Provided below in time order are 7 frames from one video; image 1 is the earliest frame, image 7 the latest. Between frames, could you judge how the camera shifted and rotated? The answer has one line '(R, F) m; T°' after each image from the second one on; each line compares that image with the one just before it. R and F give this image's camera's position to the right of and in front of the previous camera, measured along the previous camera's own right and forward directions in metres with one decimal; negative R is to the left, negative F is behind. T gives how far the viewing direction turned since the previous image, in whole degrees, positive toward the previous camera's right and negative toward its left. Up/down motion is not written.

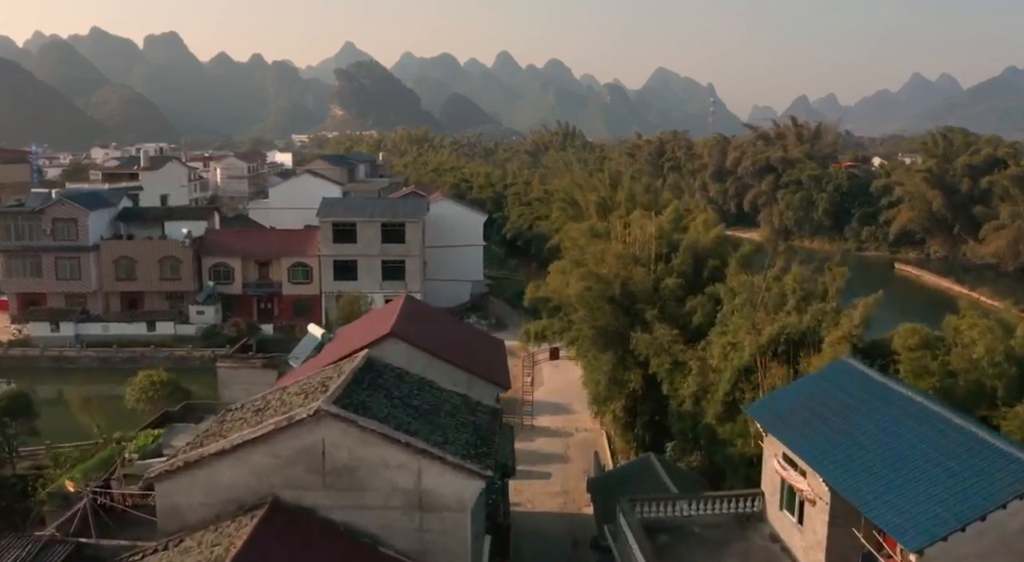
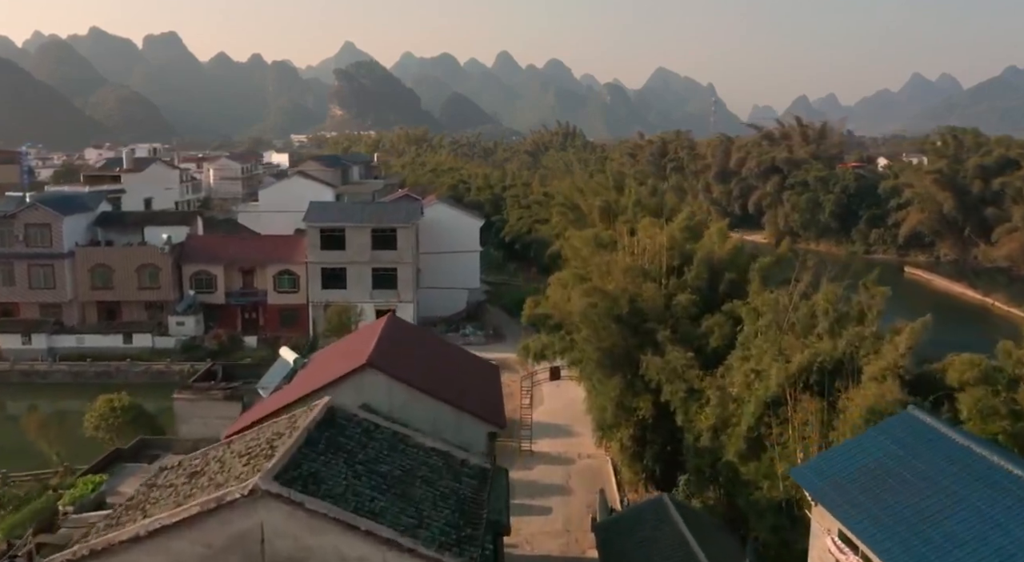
(0.0, +1.2) m; 0°
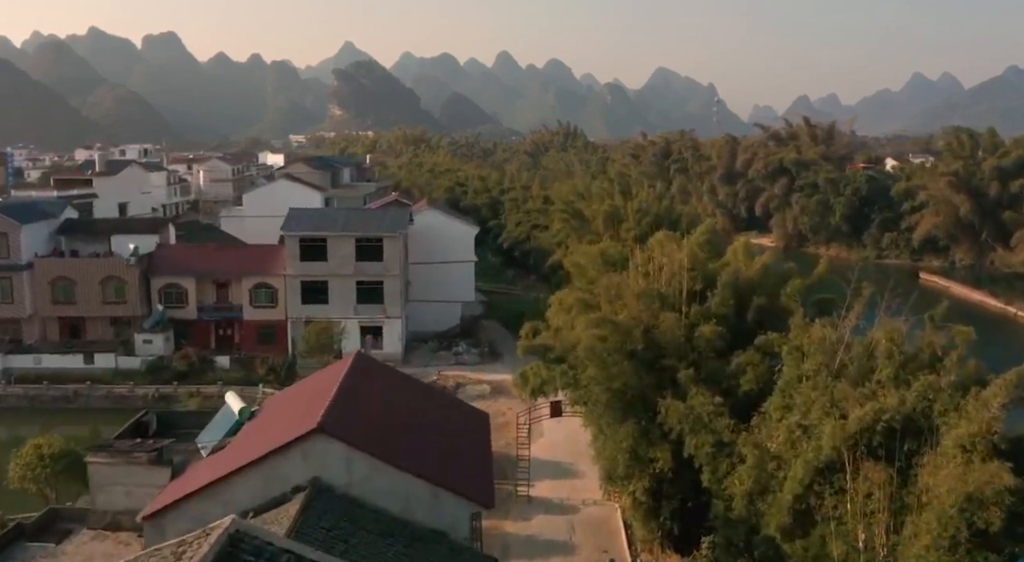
(+0.1, +1.7) m; 0°
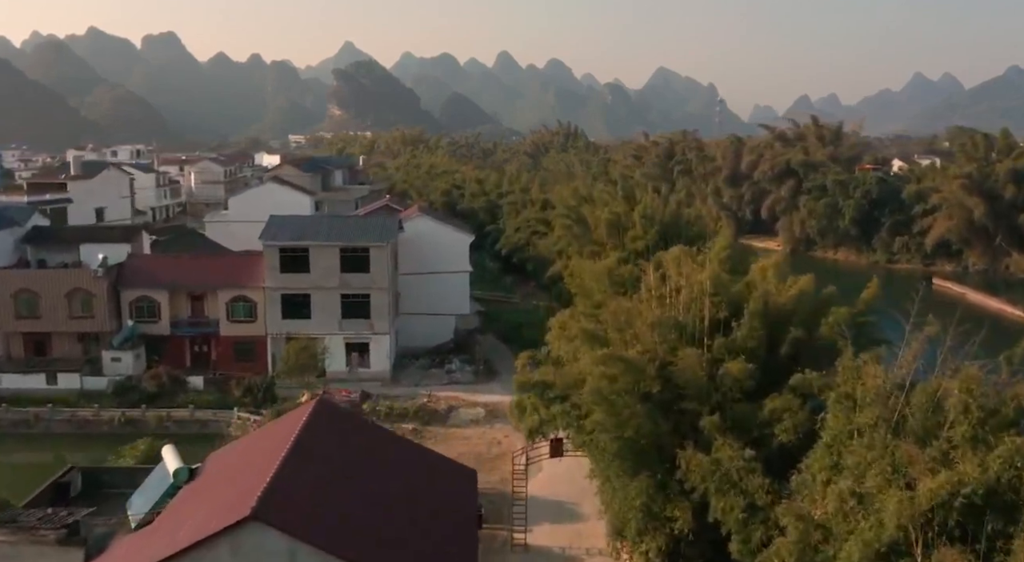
(+0.1, +1.4) m; 0°
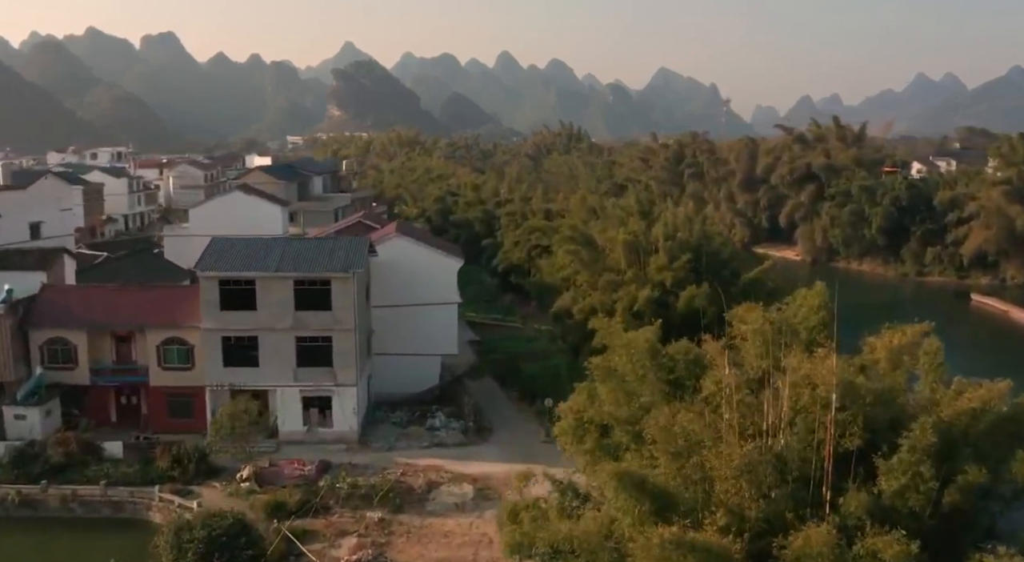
(+0.1, +3.4) m; 0°
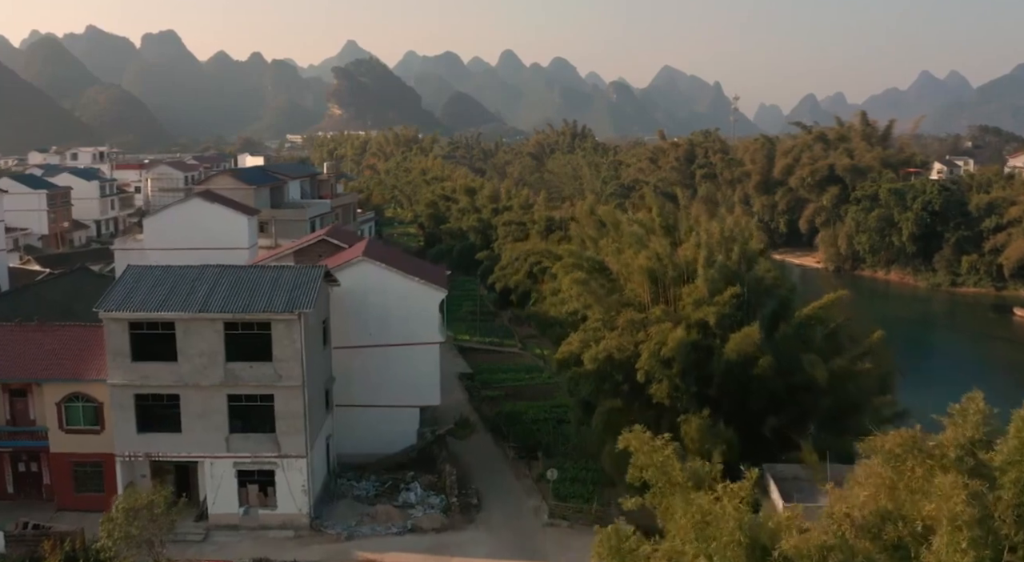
(+0.1, +3.1) m; 0°
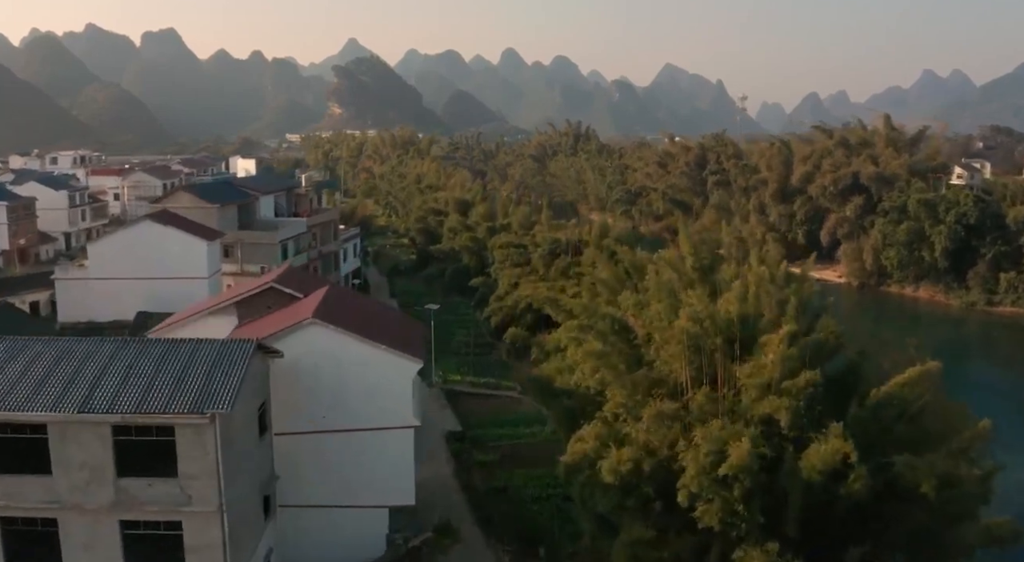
(+0.1, +2.9) m; 0°
